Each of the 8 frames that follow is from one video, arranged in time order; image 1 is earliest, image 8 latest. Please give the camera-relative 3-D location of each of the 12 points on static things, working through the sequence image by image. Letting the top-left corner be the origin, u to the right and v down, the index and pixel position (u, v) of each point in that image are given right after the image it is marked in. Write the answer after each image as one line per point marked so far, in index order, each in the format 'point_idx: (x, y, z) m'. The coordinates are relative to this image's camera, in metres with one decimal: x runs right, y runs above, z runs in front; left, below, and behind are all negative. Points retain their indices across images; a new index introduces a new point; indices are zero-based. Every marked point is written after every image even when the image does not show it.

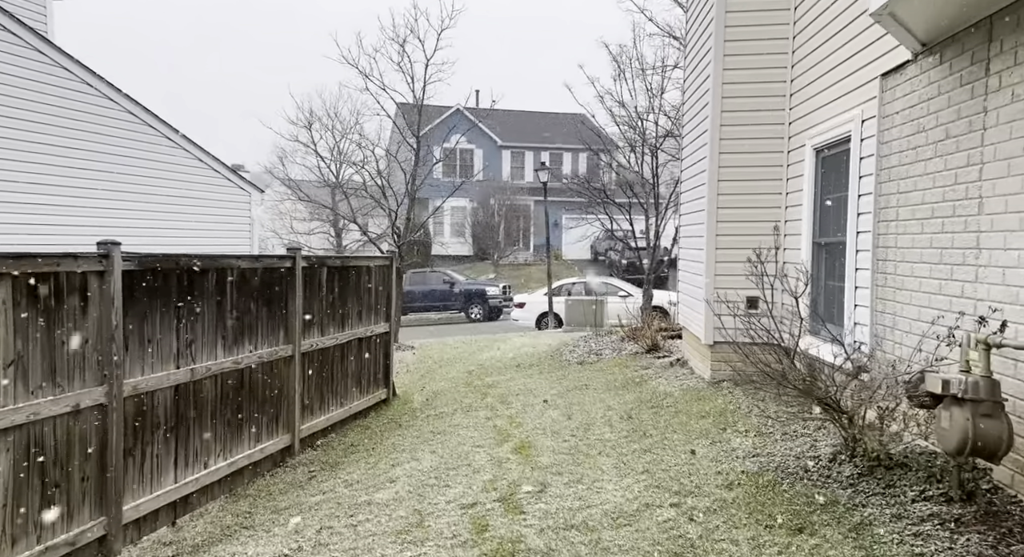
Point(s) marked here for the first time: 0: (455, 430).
0: (-0.5, -1.4, +7.1) m
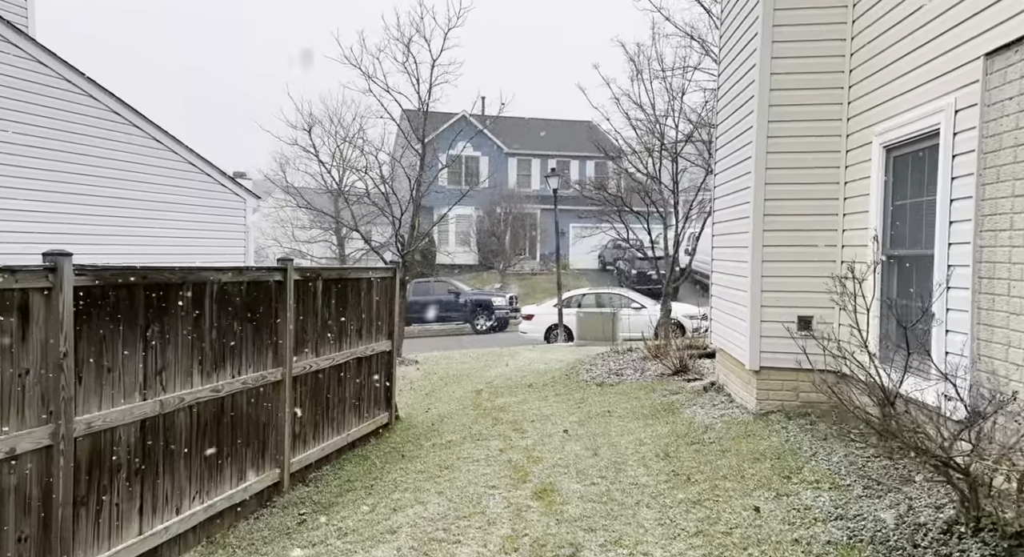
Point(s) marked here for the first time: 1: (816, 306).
0: (-0.4, -1.5, +6.3) m
1: (+2.3, -0.2, +5.9) m
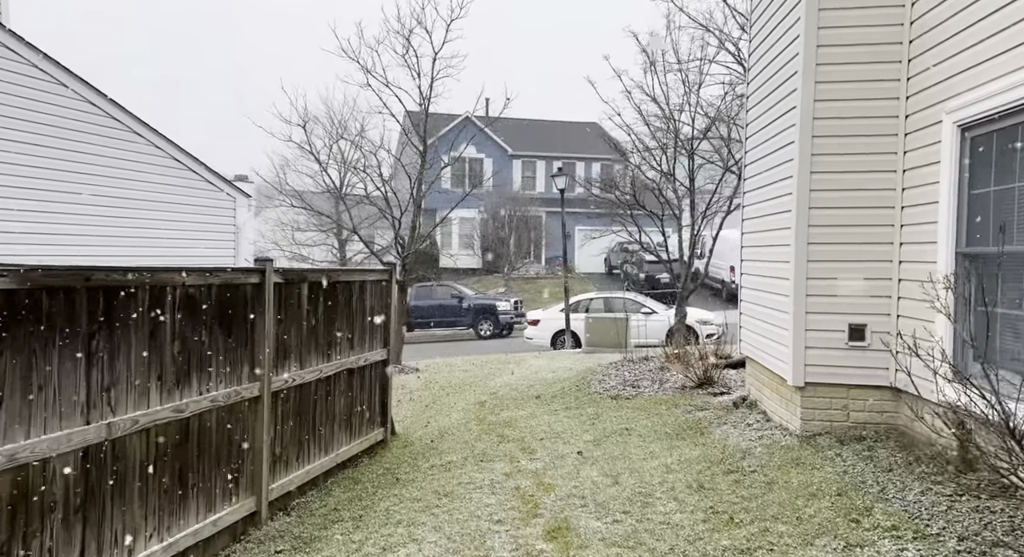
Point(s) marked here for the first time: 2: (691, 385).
0: (-0.3, -1.5, +5.5) m
1: (+2.3, -0.2, +5.1) m
2: (+1.8, -1.0, +7.7) m
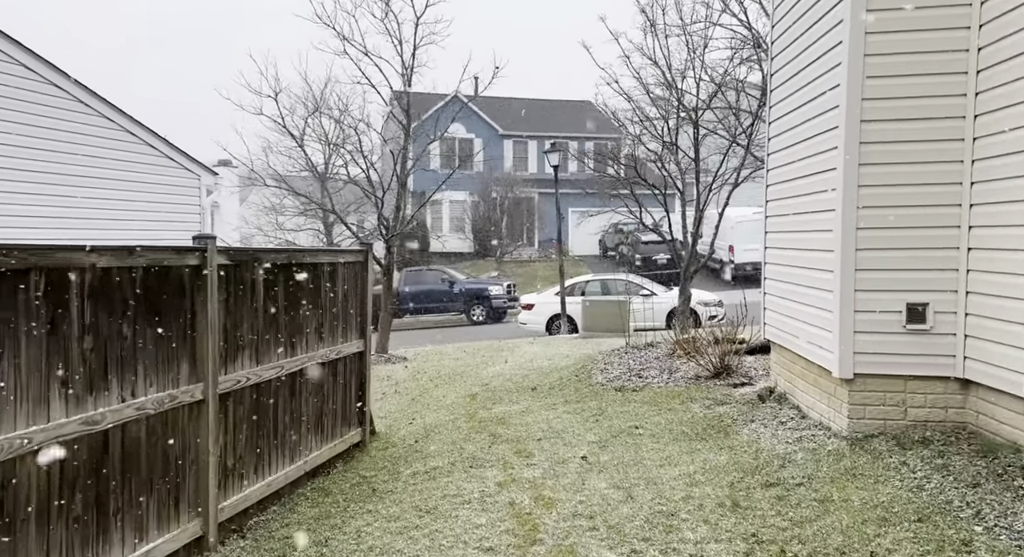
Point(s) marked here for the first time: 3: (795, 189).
0: (-0.4, -1.4, +4.7) m
1: (+2.3, -0.1, +4.3) m
2: (+1.7, -0.8, +6.9) m
3: (+2.0, +0.6, +5.4) m
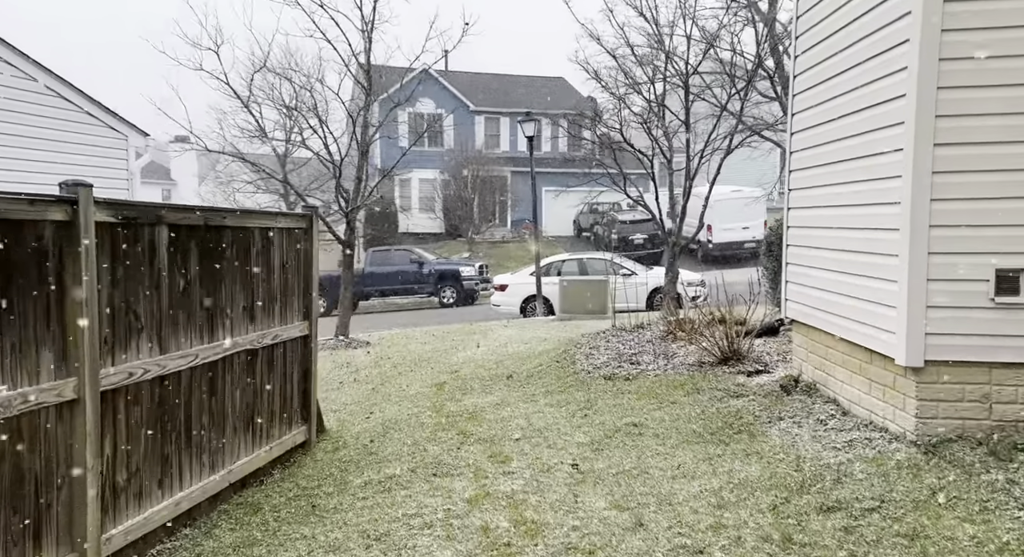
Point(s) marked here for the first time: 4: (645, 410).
0: (-0.5, -1.2, +3.7) m
1: (+2.2, +0.1, +3.3) m
2: (+1.5, -0.6, +5.9) m
3: (+1.8, +0.8, +4.5) m
4: (+0.8, -0.8, +5.0) m
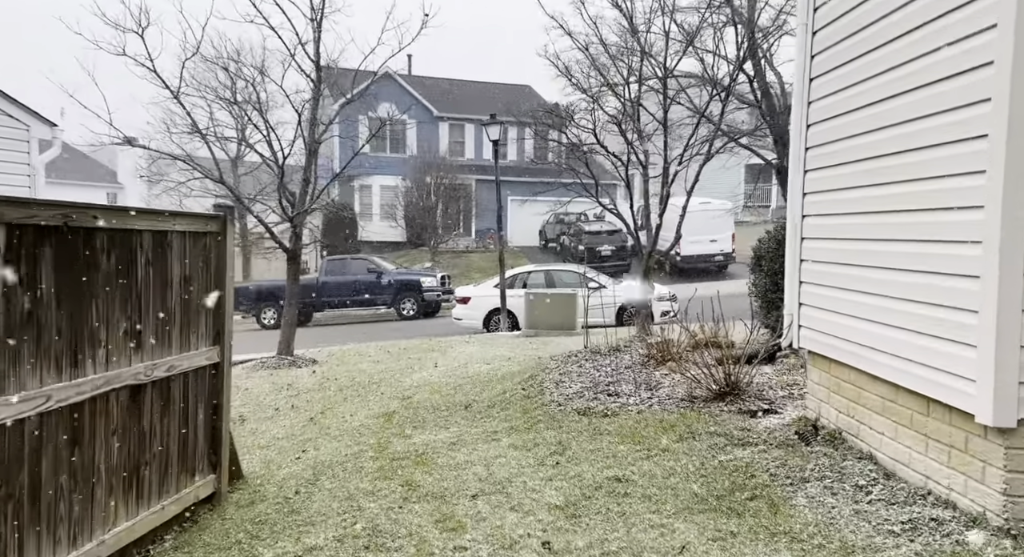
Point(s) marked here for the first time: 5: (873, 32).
0: (-0.7, -1.3, +2.7) m
1: (+2.0, 0.0, +2.5) m
2: (+1.2, -0.7, +5.0) m
3: (+1.6, +0.7, +3.6) m
4: (+0.6, -0.9, +4.1) m
5: (+1.6, +1.2, +3.7) m
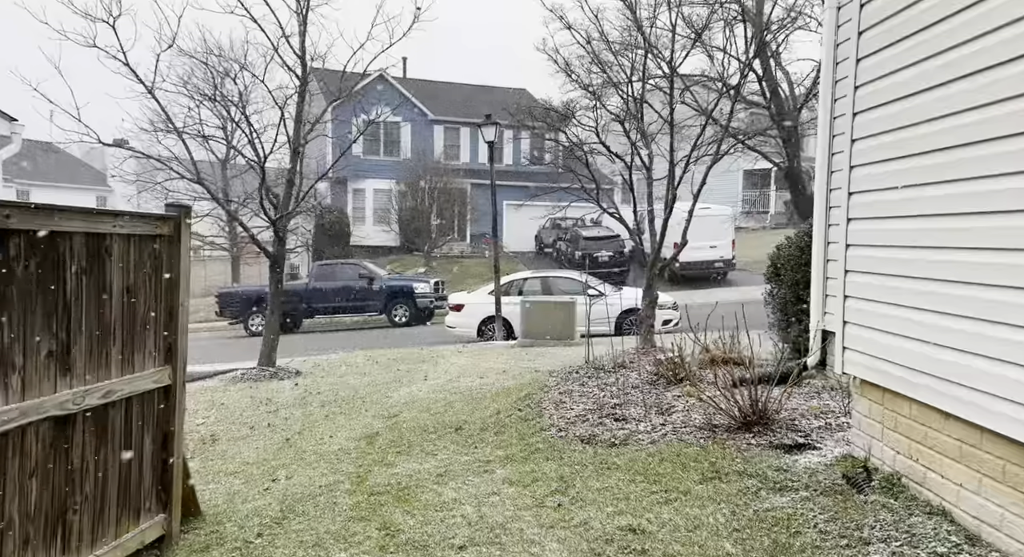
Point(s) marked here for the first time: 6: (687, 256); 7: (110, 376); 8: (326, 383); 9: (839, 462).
0: (-0.7, -1.3, +2.1) m
1: (+2.0, 0.0, +1.9) m
2: (+1.2, -0.8, +4.4) m
3: (+1.6, +0.7, +3.0) m
4: (+0.6, -1.0, +3.5) m
5: (+1.6, +1.1, +3.1) m
6: (+4.4, +0.6, +19.9) m
7: (-1.9, -0.4, +3.6) m
8: (-2.3, -1.3, +9.7) m
9: (+1.6, -0.9, +3.9) m
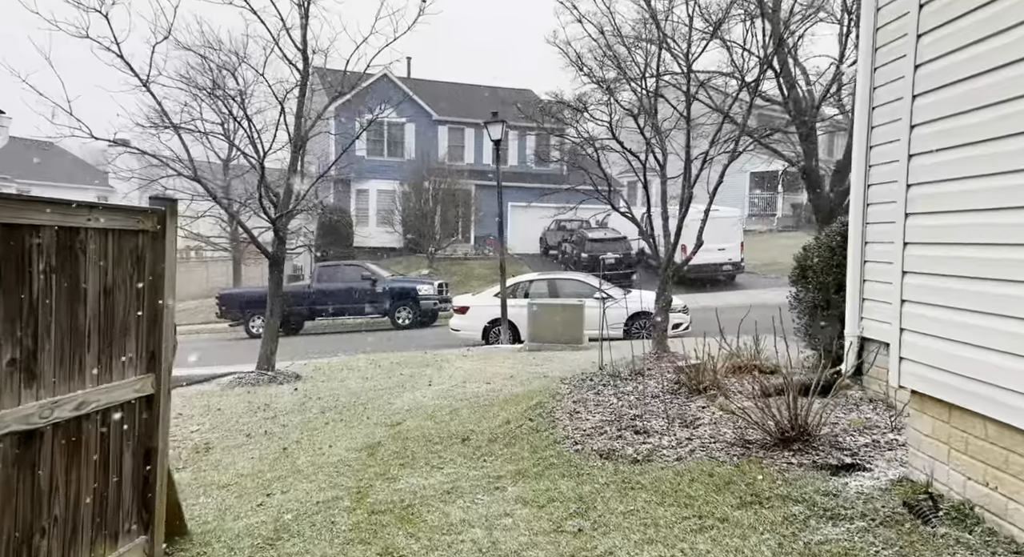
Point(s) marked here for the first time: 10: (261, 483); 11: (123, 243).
0: (-0.6, -1.3, +1.7) m
1: (+2.1, 0.0, +1.5) m
2: (+1.3, -0.8, +4.0) m
3: (+1.7, +0.6, +2.6) m
4: (+0.7, -1.0, +3.1) m
5: (+1.7, +1.1, +2.7) m
6: (+4.6, +0.5, +19.5) m
7: (-1.8, -0.4, +3.3) m
8: (-2.2, -1.3, +9.4) m
9: (+1.7, -0.9, +3.6) m
10: (-1.8, -1.4, +5.5) m
11: (-1.7, +0.2, +3.5) m
